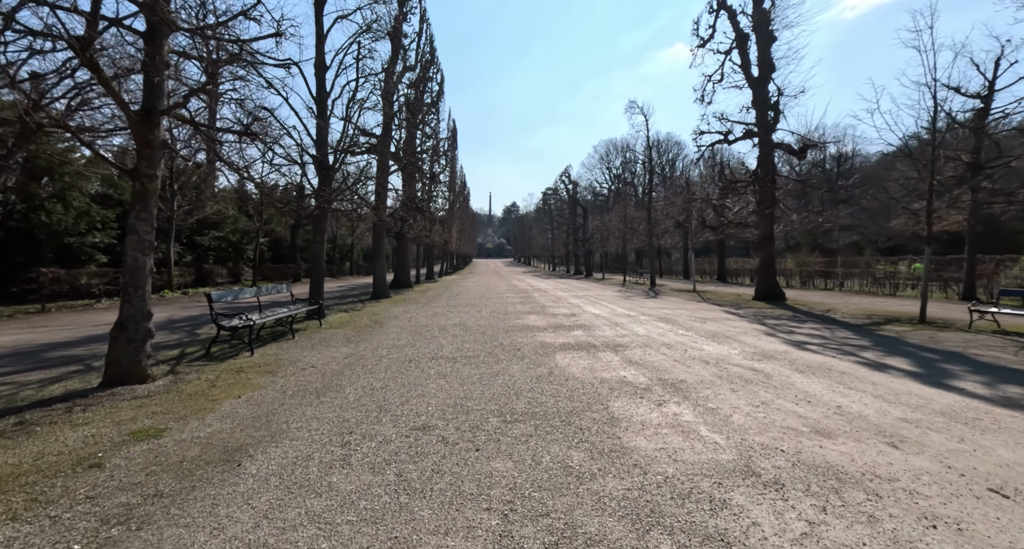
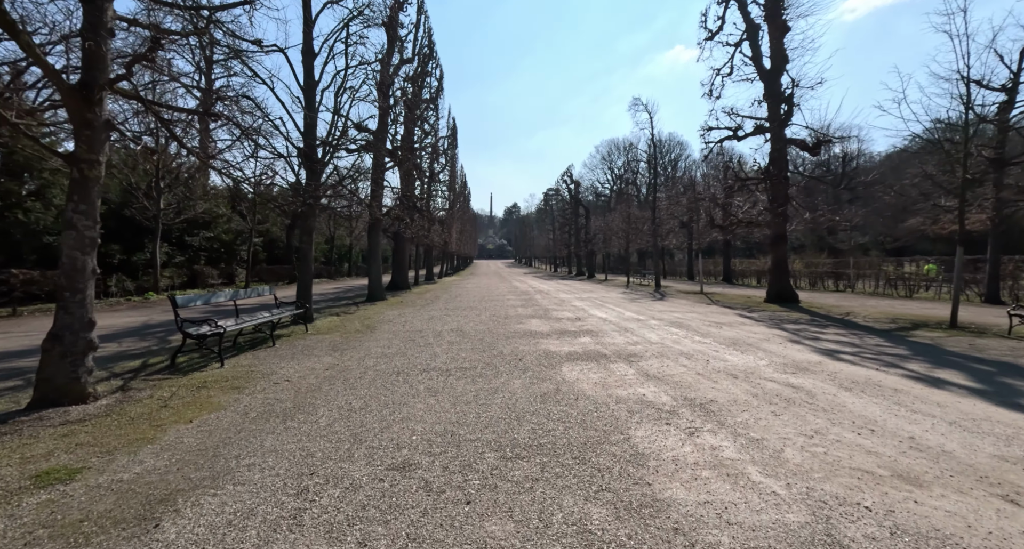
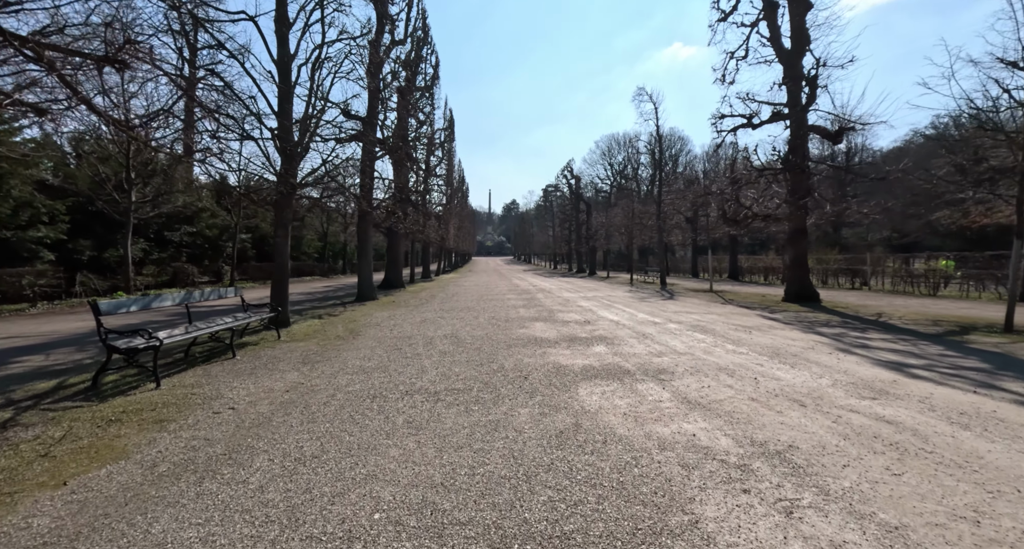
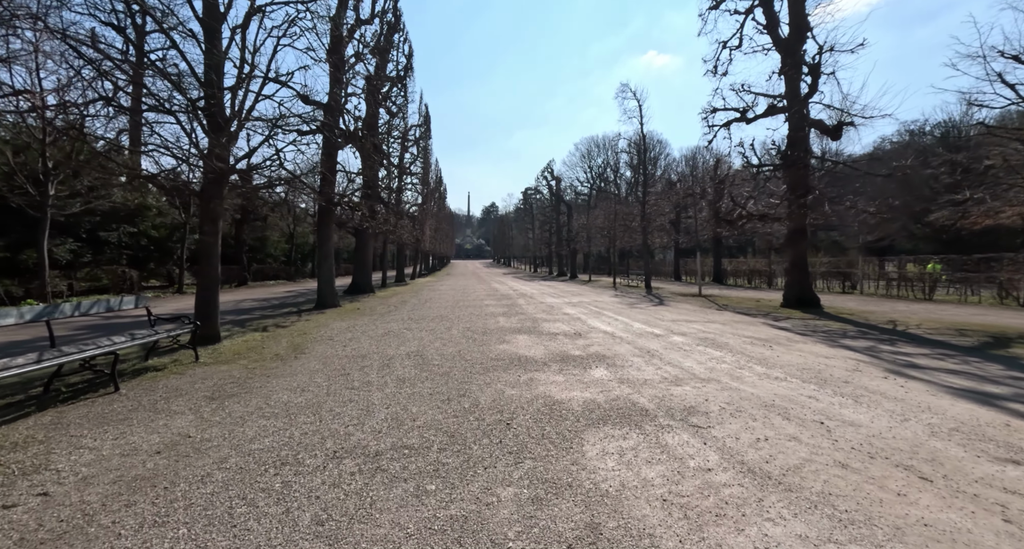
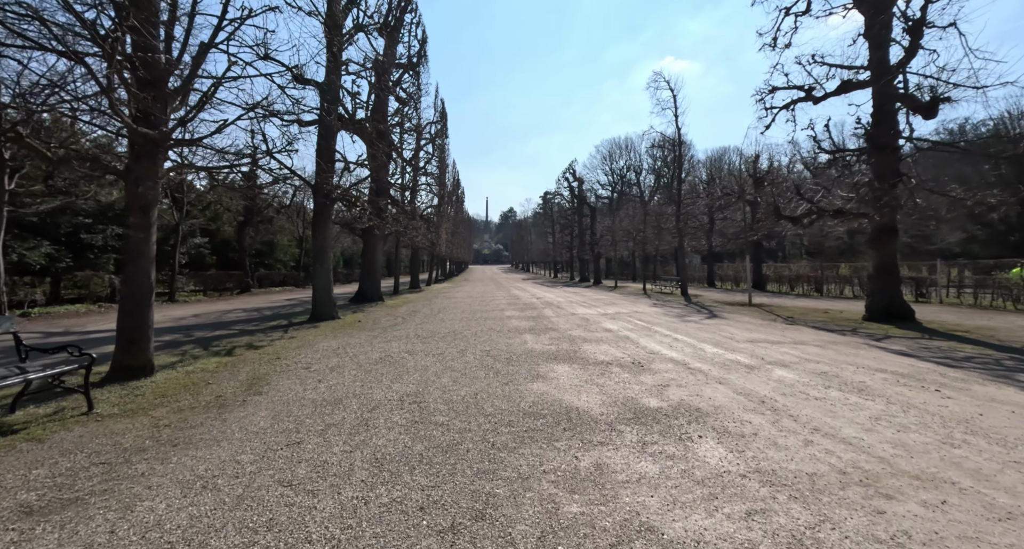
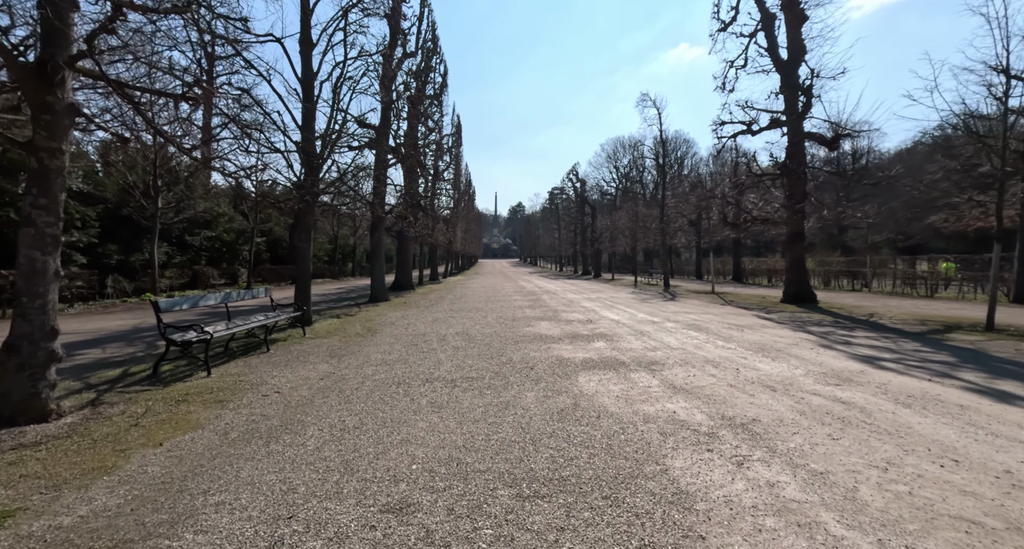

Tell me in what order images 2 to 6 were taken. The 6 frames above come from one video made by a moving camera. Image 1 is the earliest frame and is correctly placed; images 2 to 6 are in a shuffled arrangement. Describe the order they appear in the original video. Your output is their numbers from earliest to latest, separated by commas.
2, 6, 3, 4, 5
